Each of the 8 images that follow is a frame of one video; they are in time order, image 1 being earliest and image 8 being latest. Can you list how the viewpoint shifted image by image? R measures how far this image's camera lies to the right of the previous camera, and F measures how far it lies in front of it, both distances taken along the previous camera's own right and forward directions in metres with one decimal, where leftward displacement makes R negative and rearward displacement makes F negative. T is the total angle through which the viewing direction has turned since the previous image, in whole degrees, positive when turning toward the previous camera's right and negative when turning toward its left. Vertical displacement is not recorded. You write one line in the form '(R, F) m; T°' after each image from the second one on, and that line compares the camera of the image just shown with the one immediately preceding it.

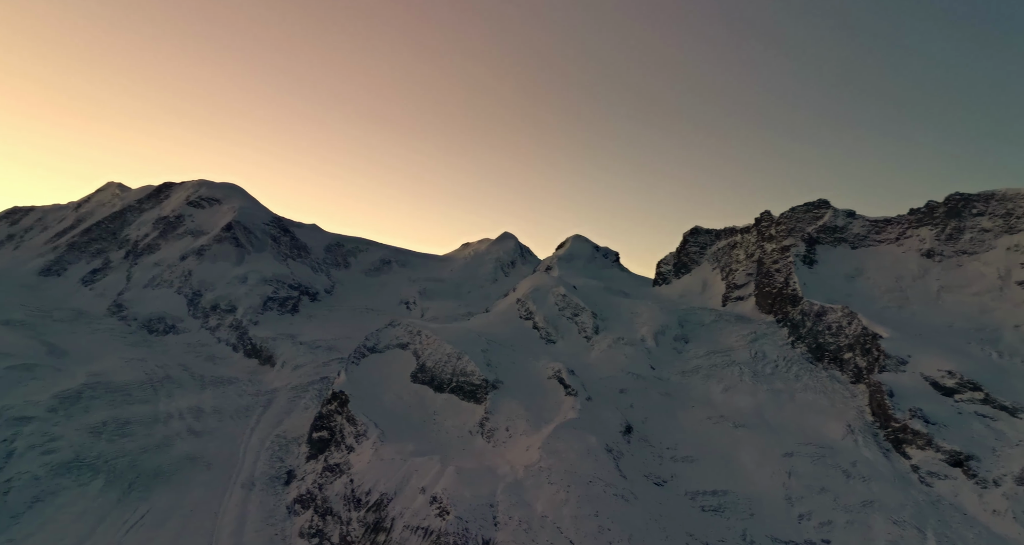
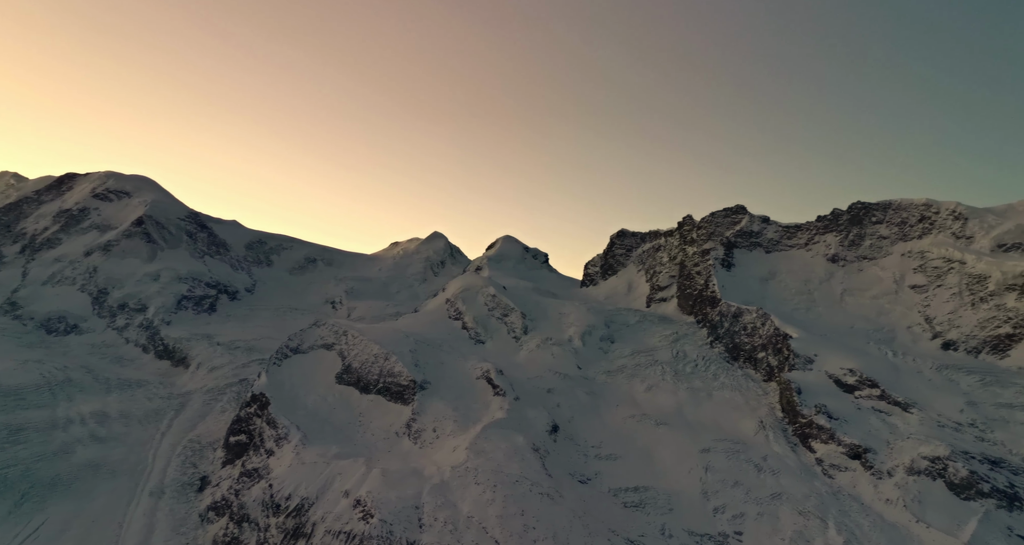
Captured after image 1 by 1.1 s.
(+0.4, -0.6) m; +6°
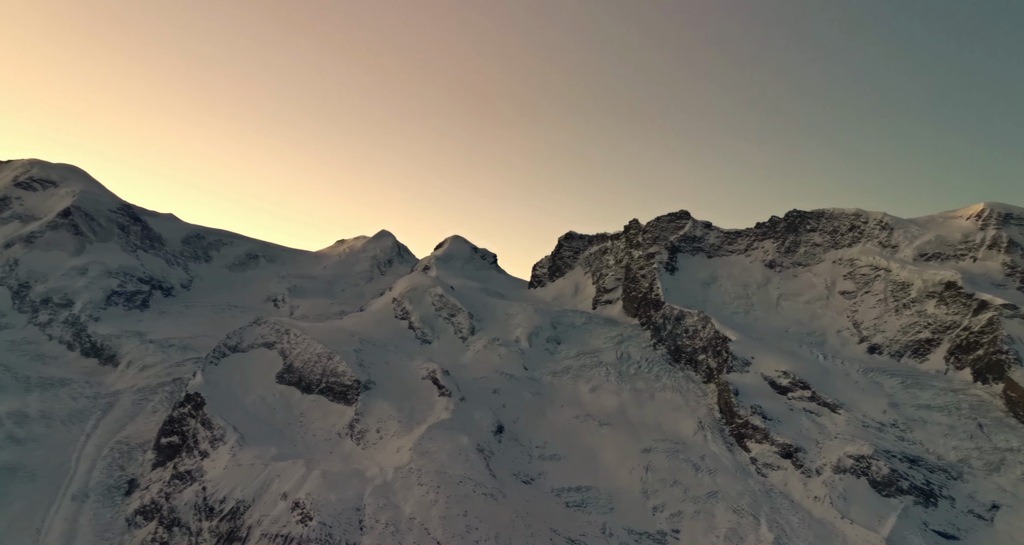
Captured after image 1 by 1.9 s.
(+0.3, -0.3) m; +4°
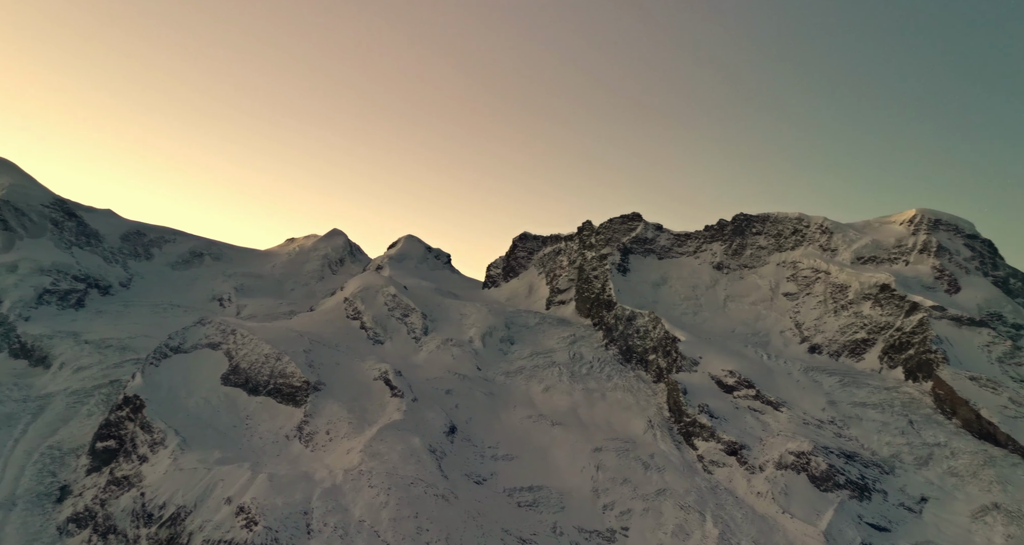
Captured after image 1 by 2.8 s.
(+0.3, -0.2) m; +4°
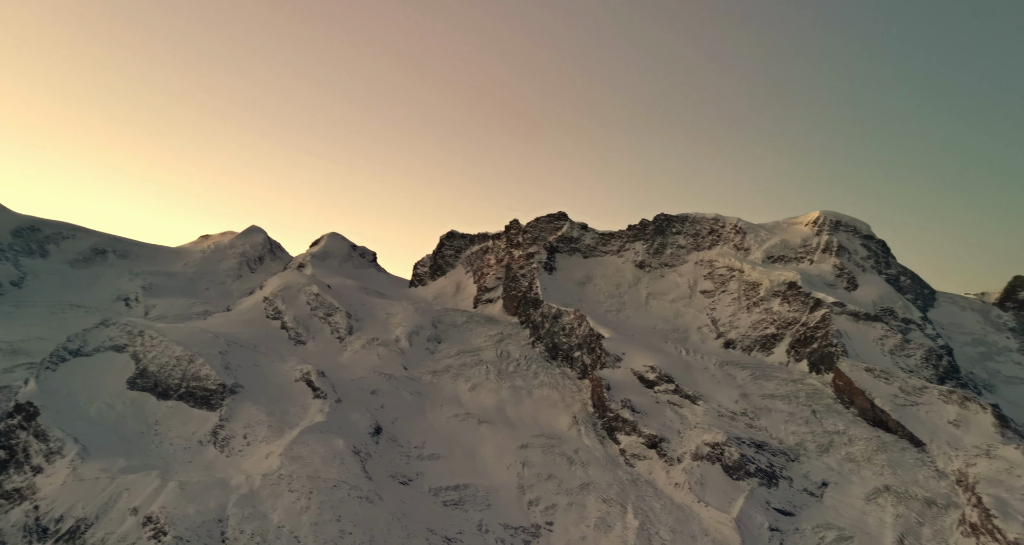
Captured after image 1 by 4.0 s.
(+0.5, -0.1) m; +6°
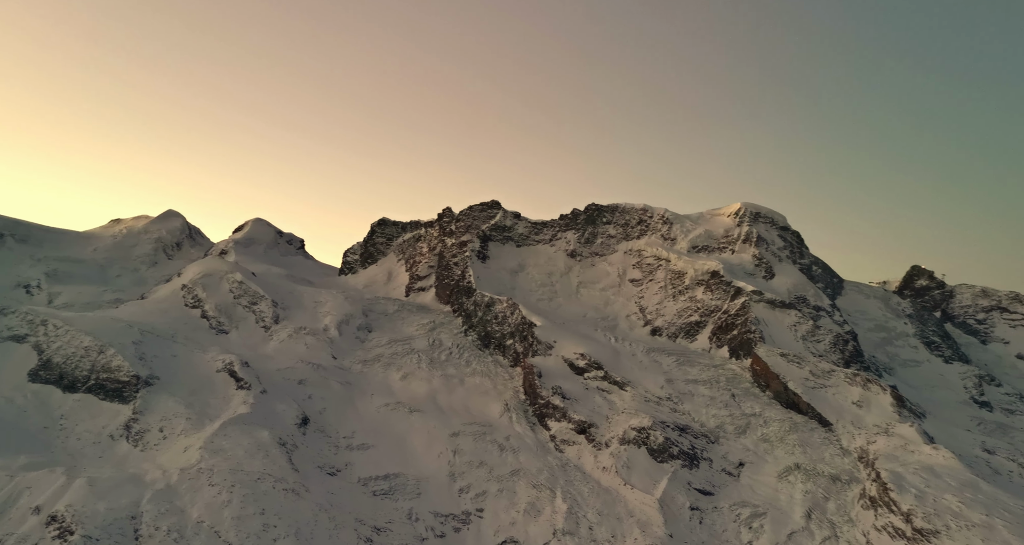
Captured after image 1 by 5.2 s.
(+0.4, +0.1) m; +5°
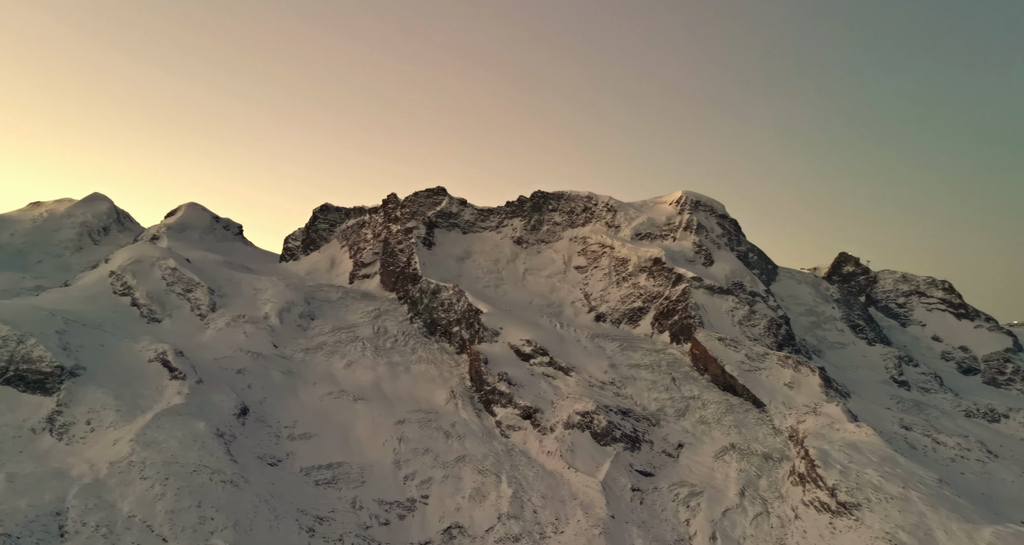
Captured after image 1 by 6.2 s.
(+0.3, +0.2) m; +4°
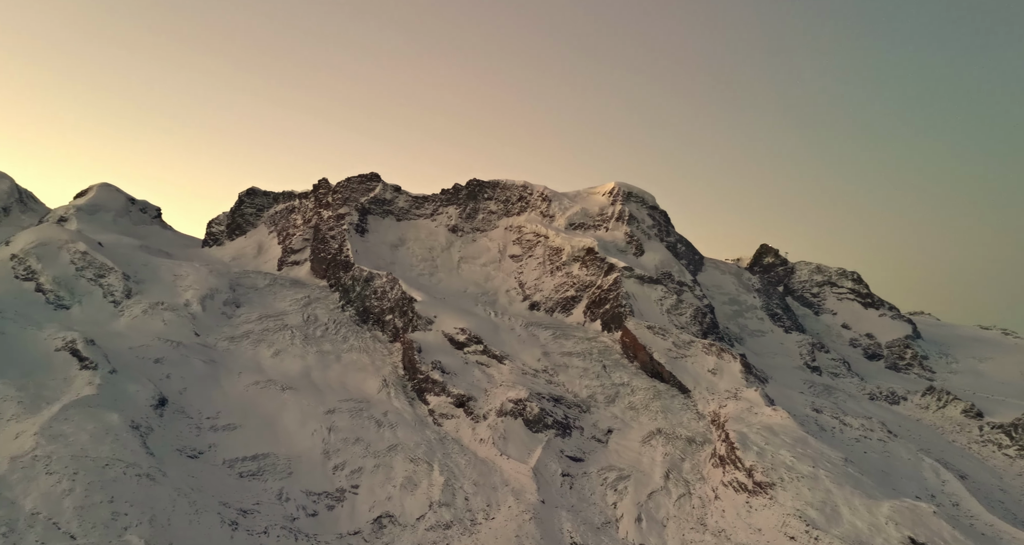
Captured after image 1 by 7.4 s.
(+0.3, +0.4) m; +5°
